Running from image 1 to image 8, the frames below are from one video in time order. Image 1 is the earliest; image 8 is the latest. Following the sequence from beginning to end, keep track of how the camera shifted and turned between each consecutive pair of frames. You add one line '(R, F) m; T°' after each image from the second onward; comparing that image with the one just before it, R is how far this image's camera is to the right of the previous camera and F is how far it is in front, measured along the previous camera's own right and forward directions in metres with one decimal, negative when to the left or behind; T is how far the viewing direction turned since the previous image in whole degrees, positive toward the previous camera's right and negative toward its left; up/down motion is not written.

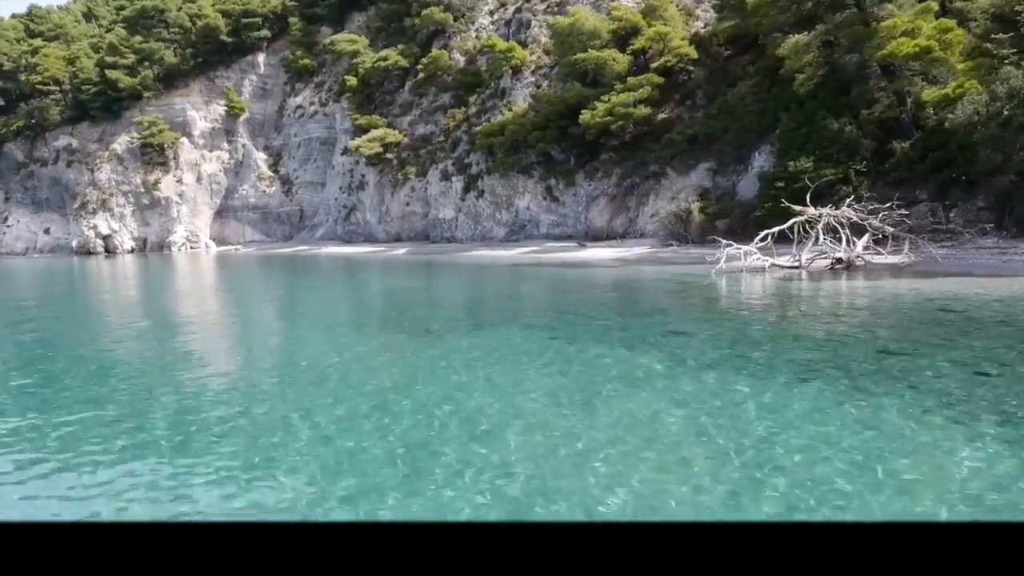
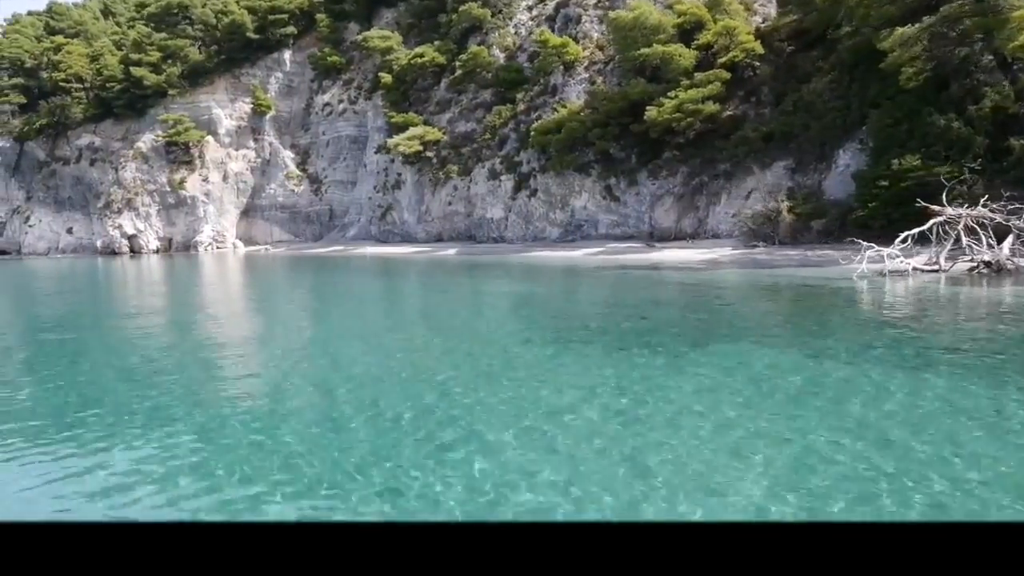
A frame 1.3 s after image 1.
(-2.5, +0.9) m; 0°
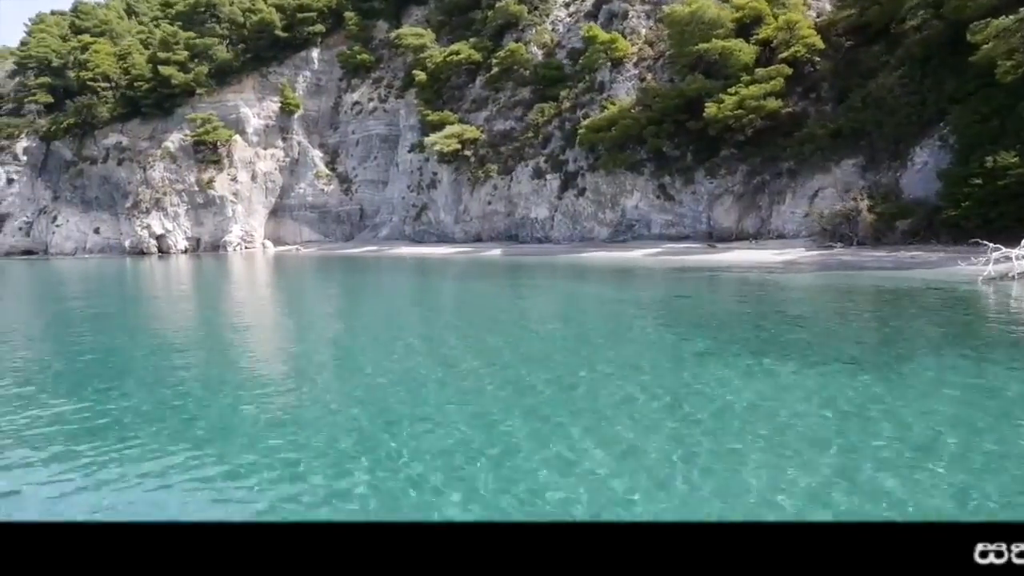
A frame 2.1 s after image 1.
(-1.8, +0.7) m; -1°
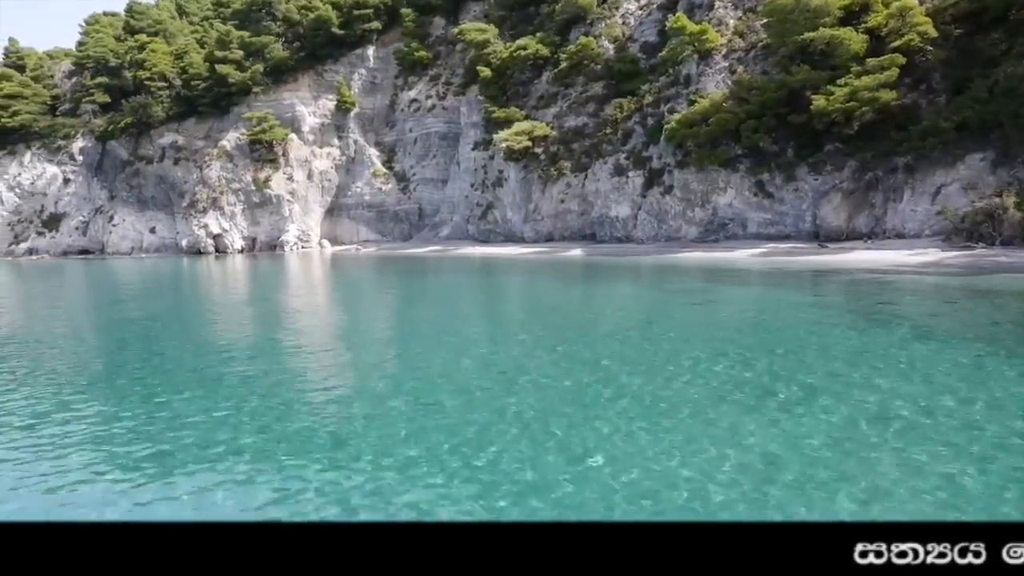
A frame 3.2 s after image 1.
(-2.5, +1.1) m; -2°
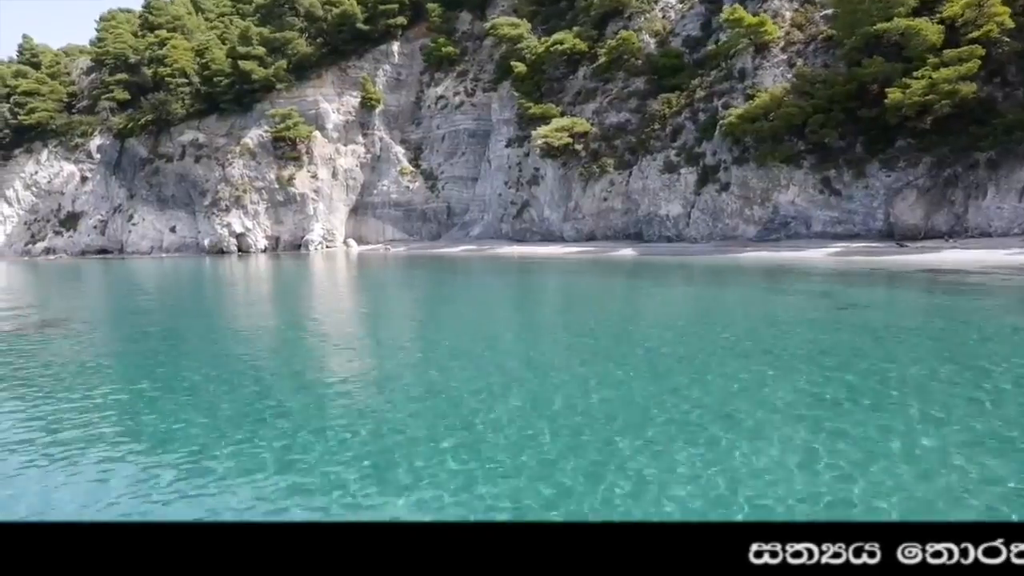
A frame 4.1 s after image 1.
(-2.1, +1.1) m; 0°
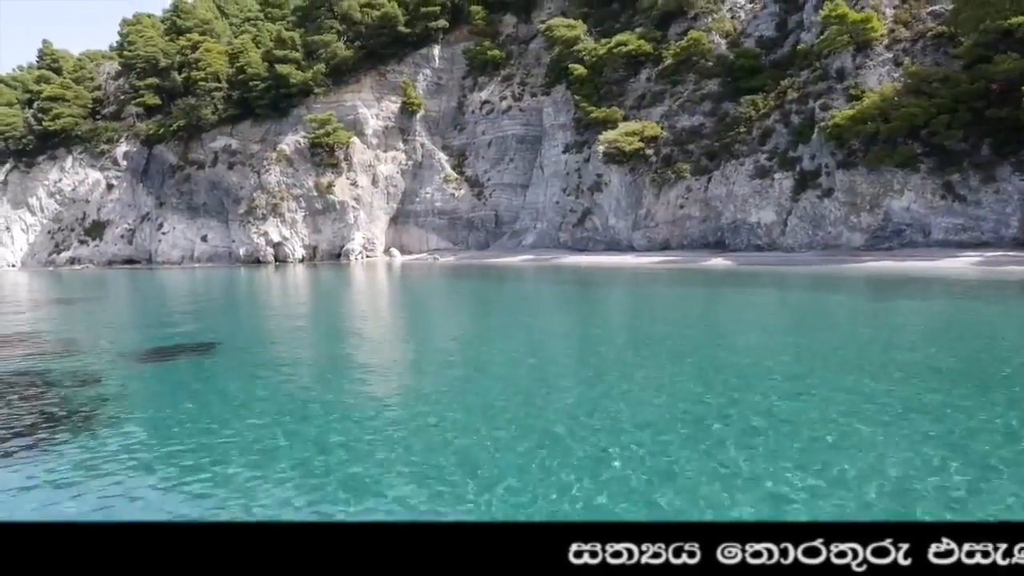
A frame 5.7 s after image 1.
(-3.7, +1.9) m; 0°
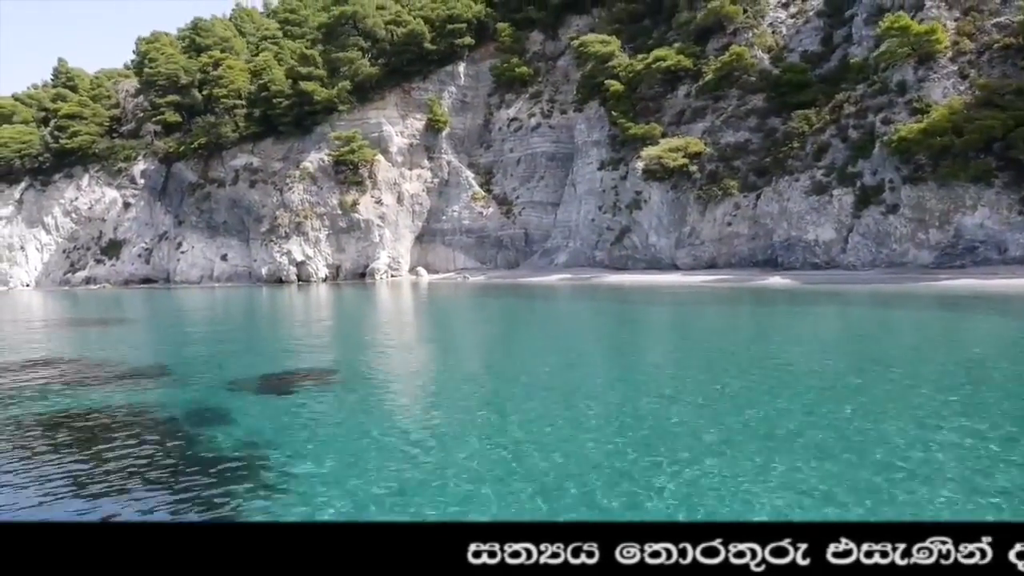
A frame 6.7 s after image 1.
(-2.1, +1.2) m; 0°
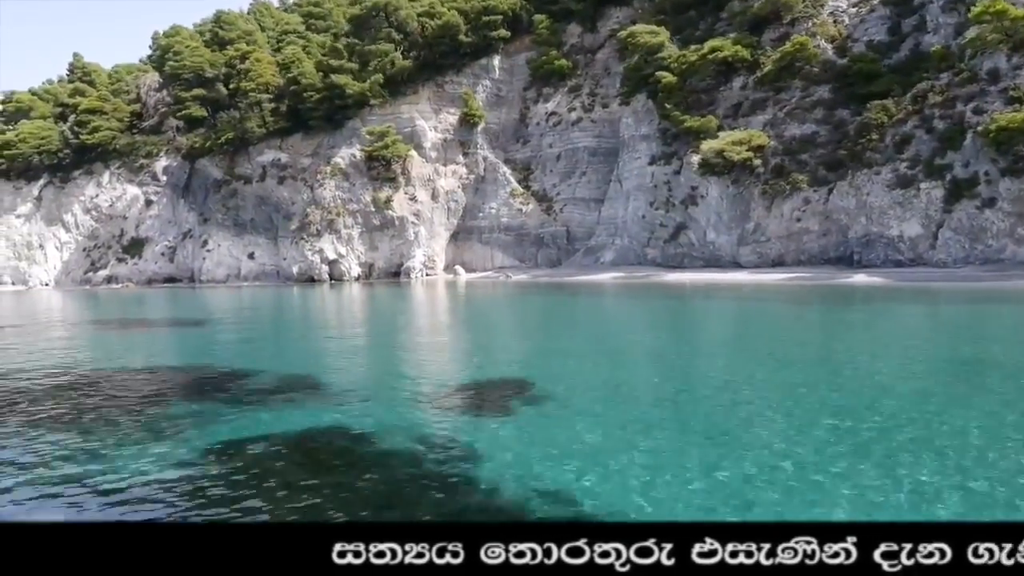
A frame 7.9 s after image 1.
(-2.9, +1.5) m; 0°
